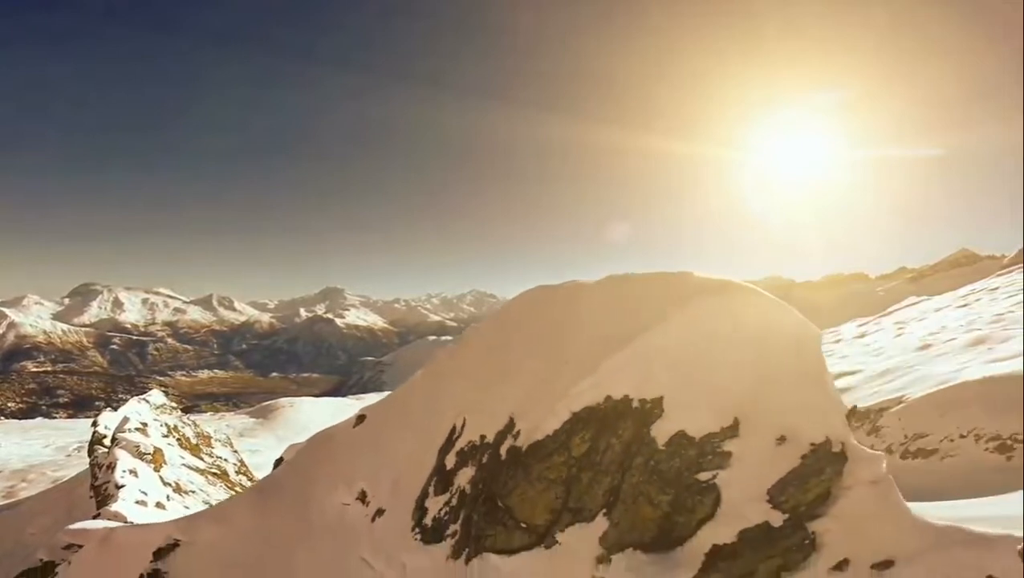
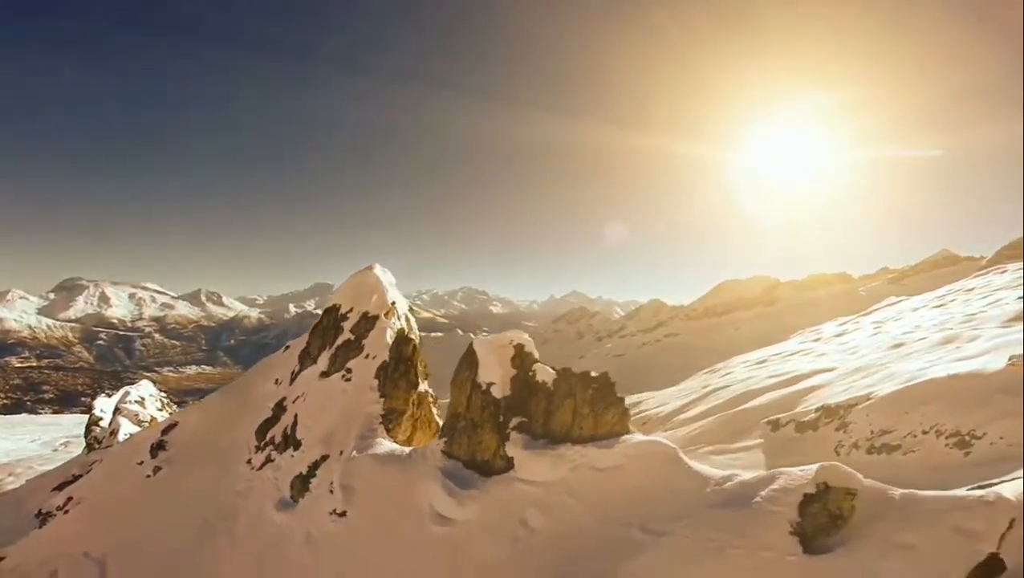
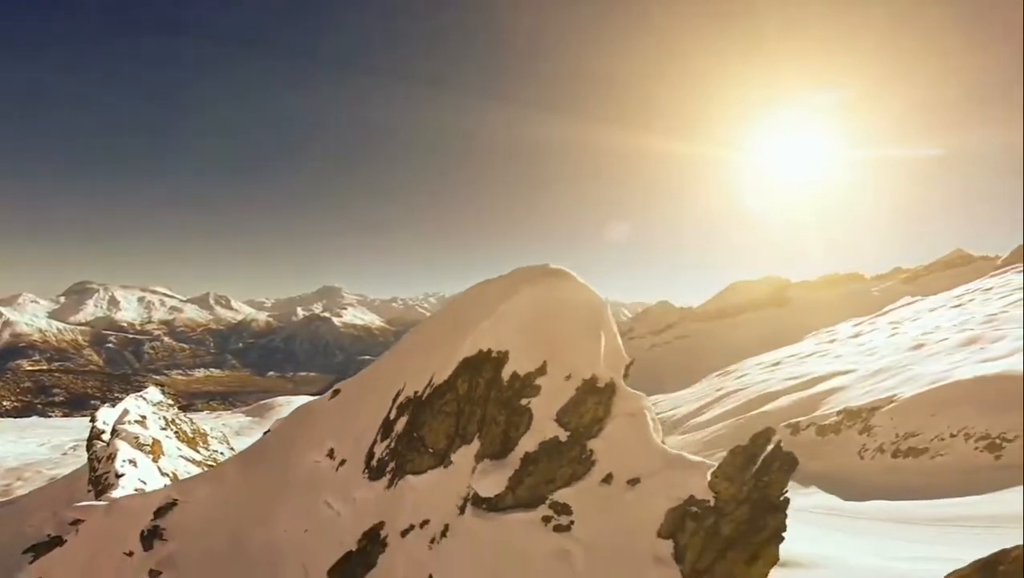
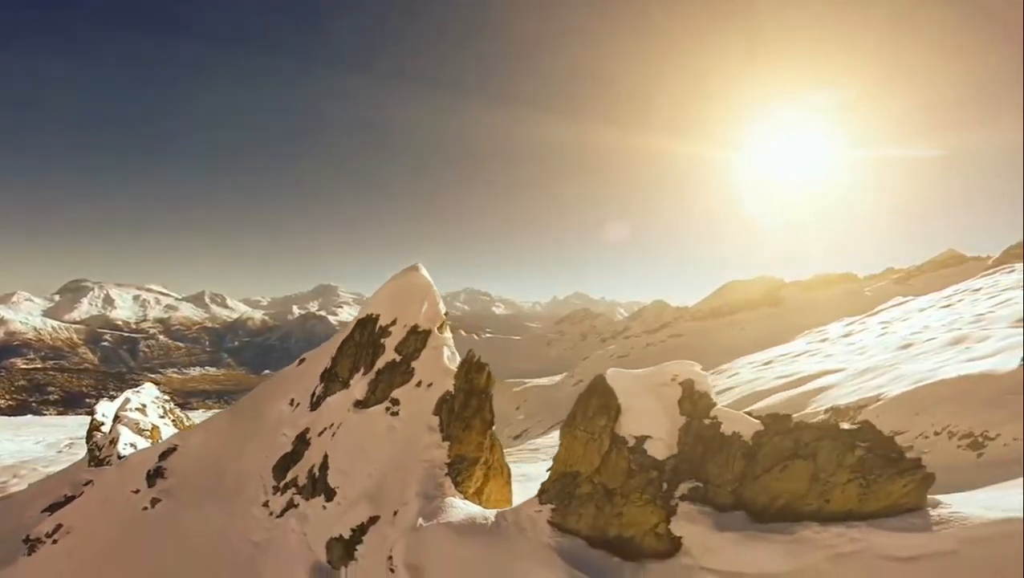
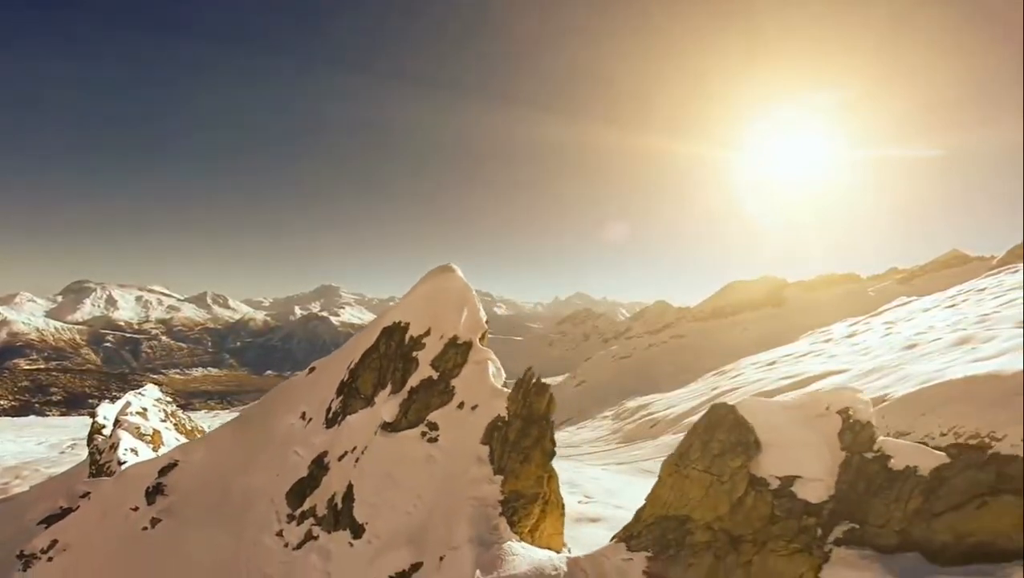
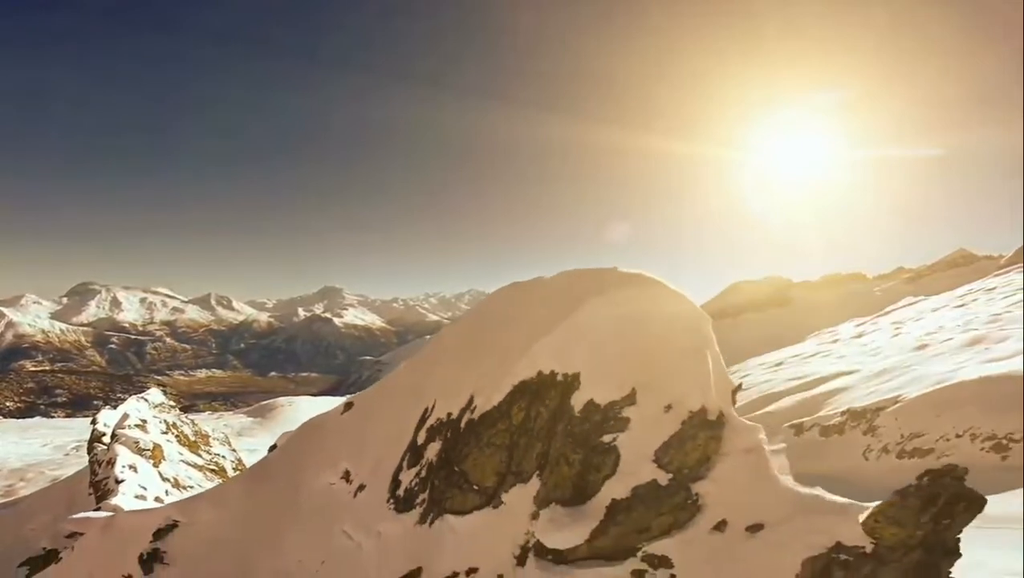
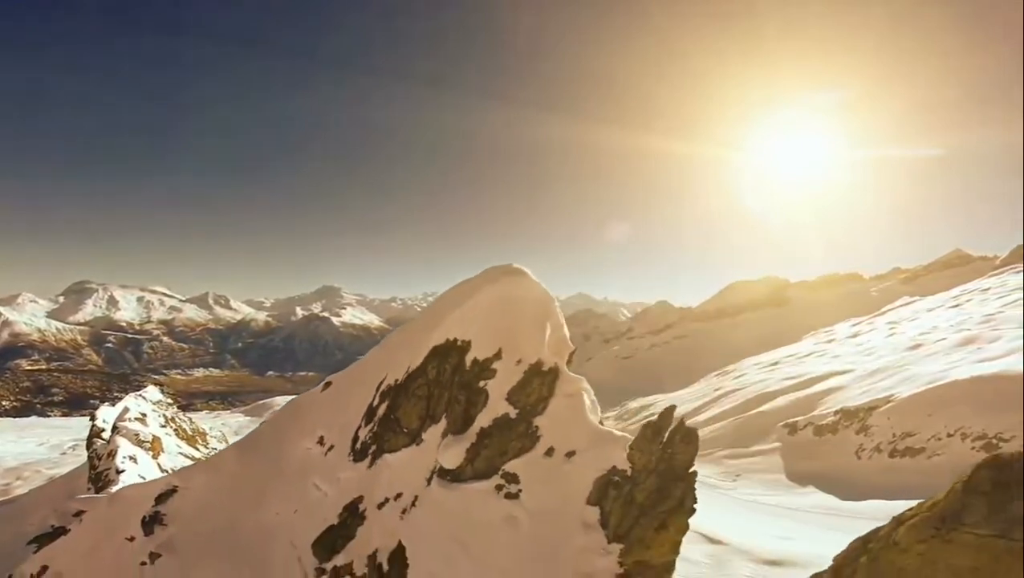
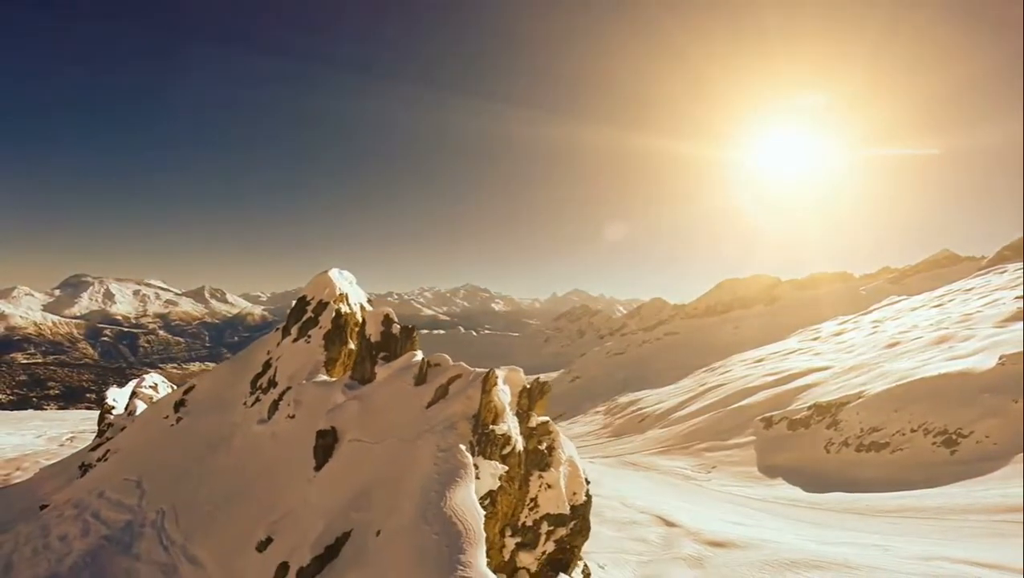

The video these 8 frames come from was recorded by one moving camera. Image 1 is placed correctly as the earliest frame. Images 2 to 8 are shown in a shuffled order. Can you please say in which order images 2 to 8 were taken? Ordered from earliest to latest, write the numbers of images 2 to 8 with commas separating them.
6, 3, 7, 5, 4, 2, 8
